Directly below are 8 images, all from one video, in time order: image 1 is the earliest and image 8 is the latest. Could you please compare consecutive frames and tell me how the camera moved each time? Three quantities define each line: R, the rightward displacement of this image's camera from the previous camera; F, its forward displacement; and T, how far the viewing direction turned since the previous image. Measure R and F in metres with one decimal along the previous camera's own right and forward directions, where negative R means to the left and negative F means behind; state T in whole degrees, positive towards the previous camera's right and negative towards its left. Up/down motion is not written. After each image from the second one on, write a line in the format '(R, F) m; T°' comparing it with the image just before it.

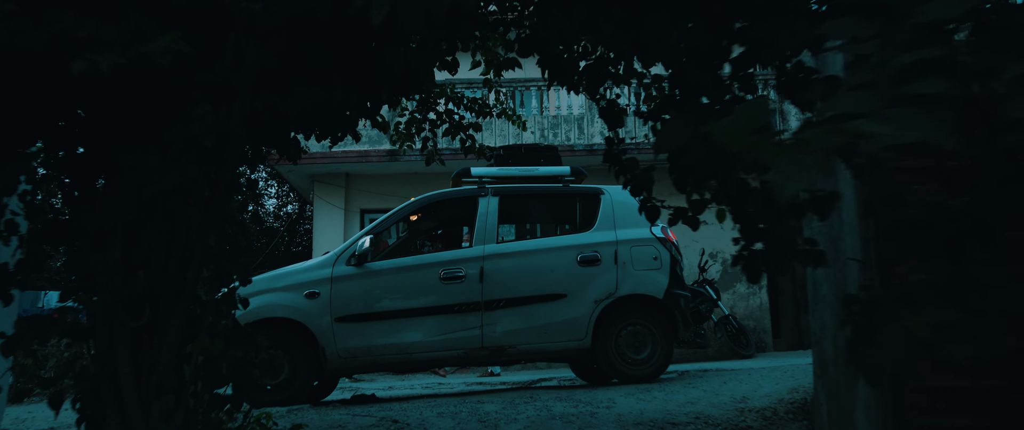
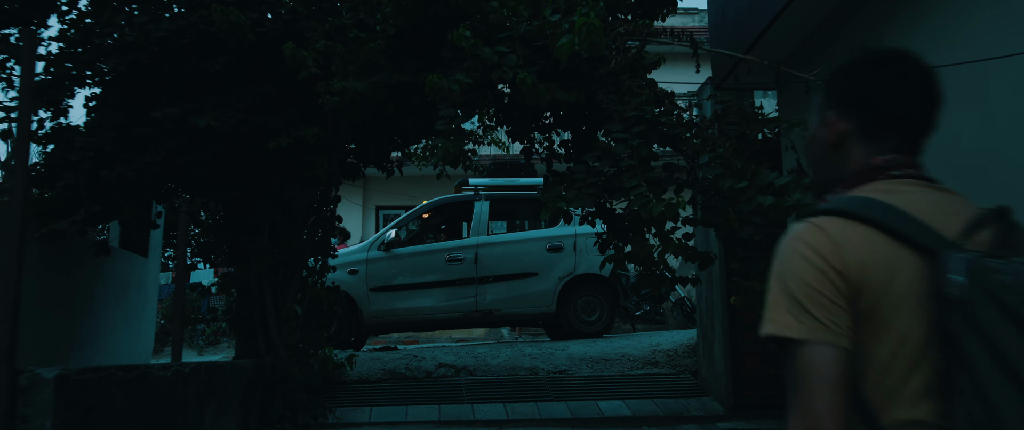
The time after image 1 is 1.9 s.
(+0.1, -1.7) m; 0°
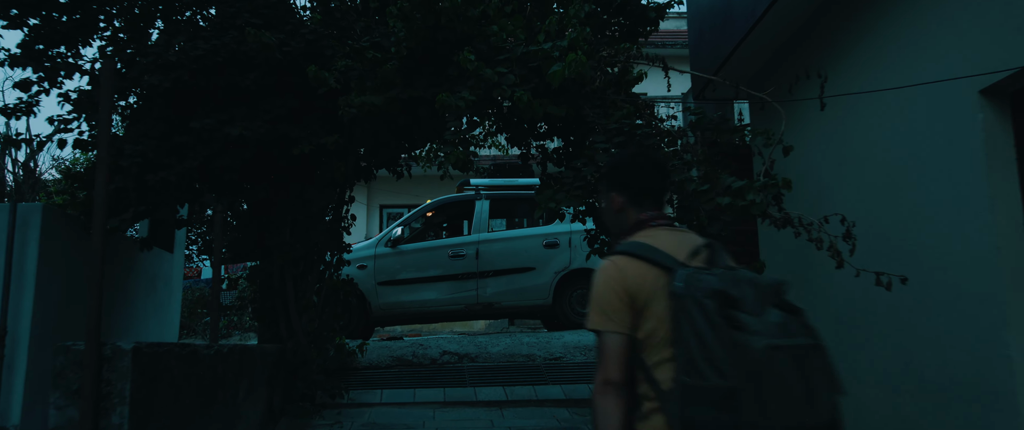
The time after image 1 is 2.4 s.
(0.0, -0.4) m; 0°
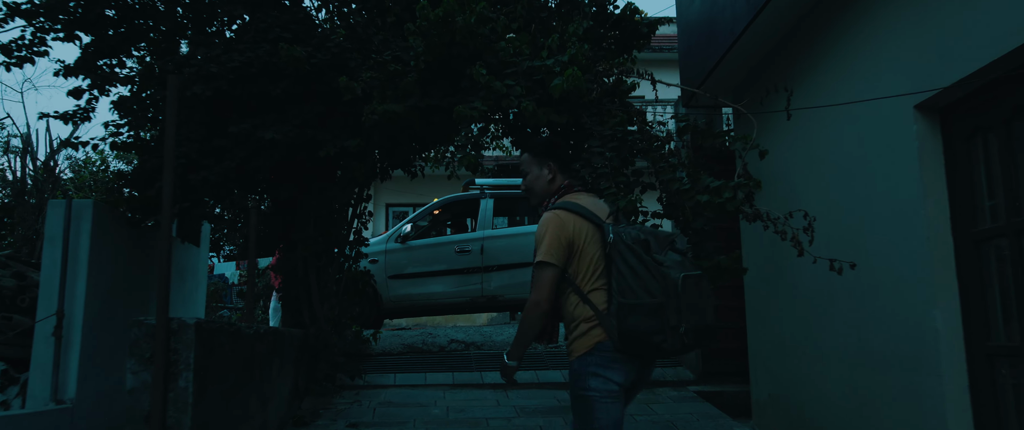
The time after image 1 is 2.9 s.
(0.0, -0.4) m; 0°
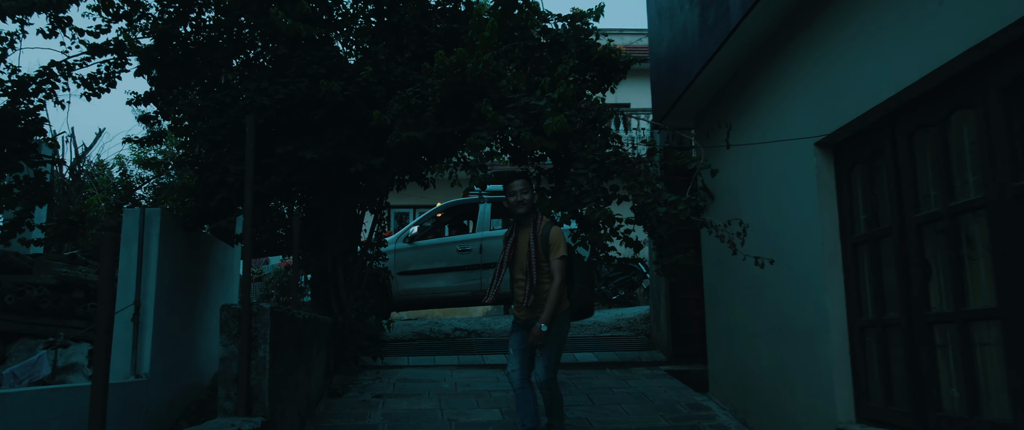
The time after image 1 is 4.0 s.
(-0.1, -0.9) m; +1°
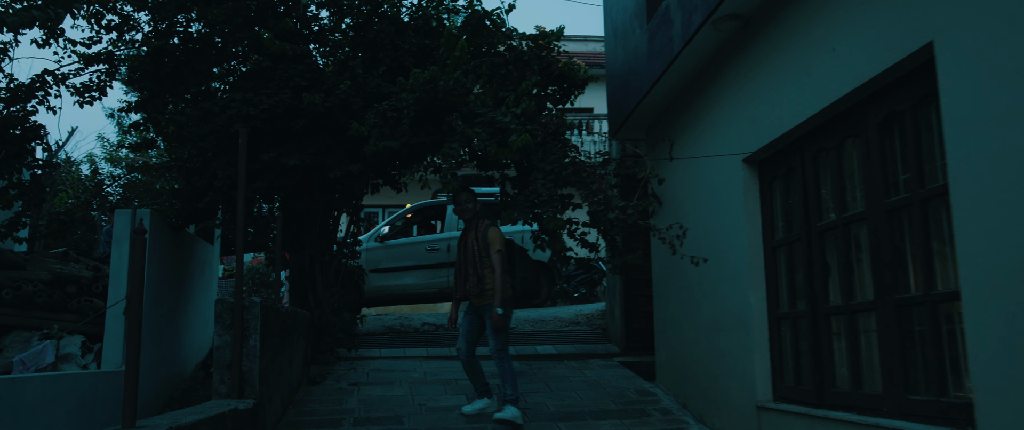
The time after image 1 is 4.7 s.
(0.0, -0.5) m; +3°
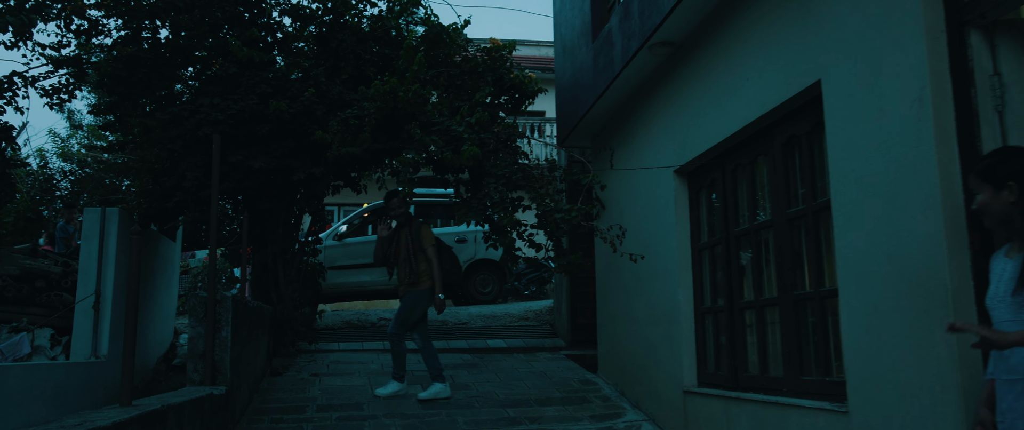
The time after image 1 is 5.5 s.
(0.0, -0.5) m; +4°
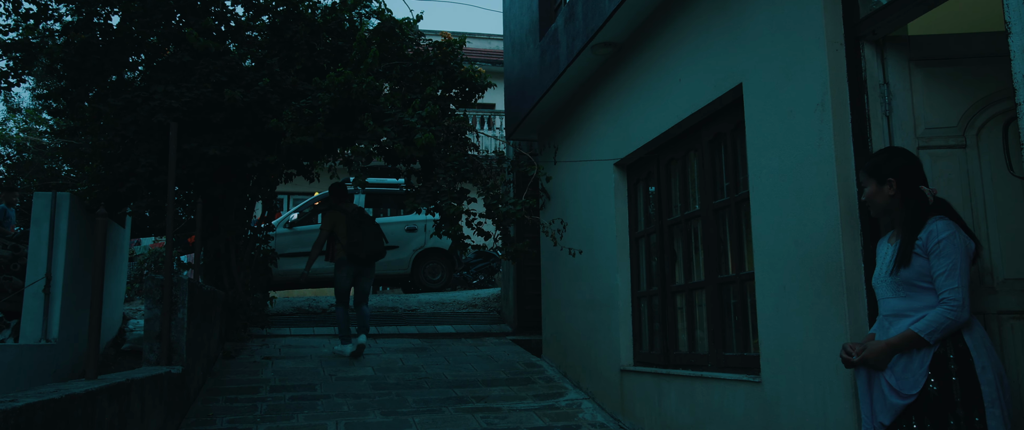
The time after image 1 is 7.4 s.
(0.0, -0.3) m; +5°
